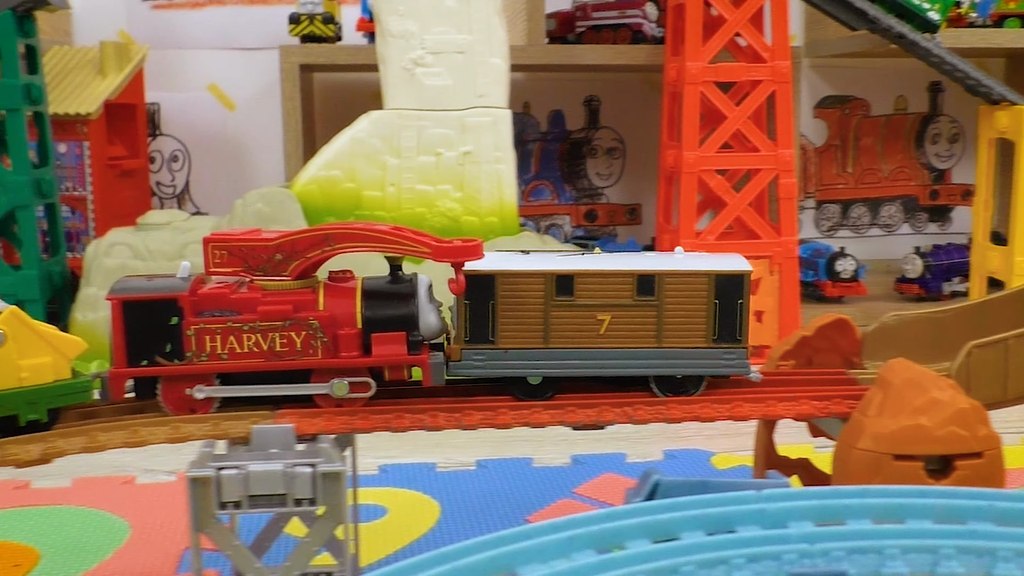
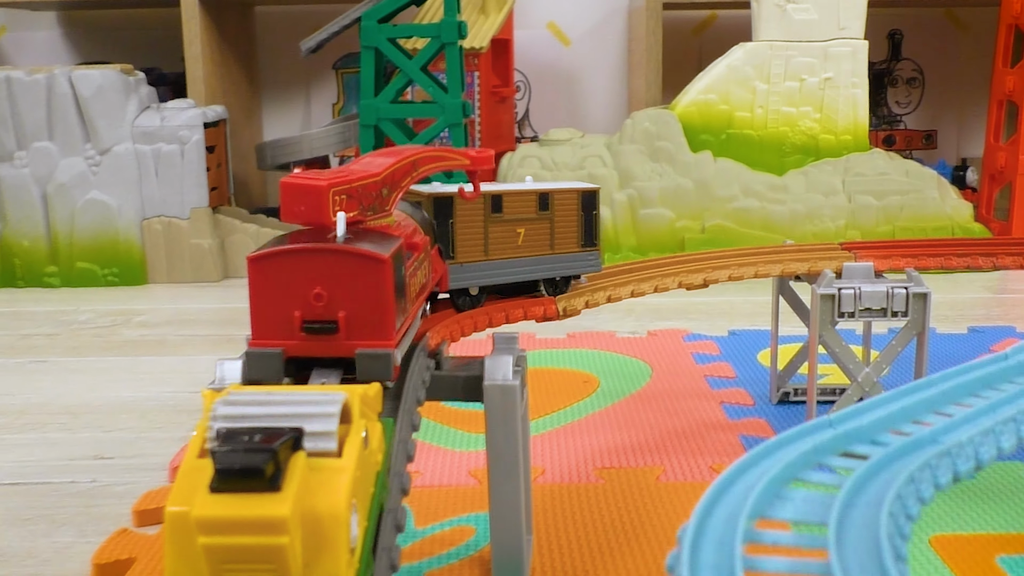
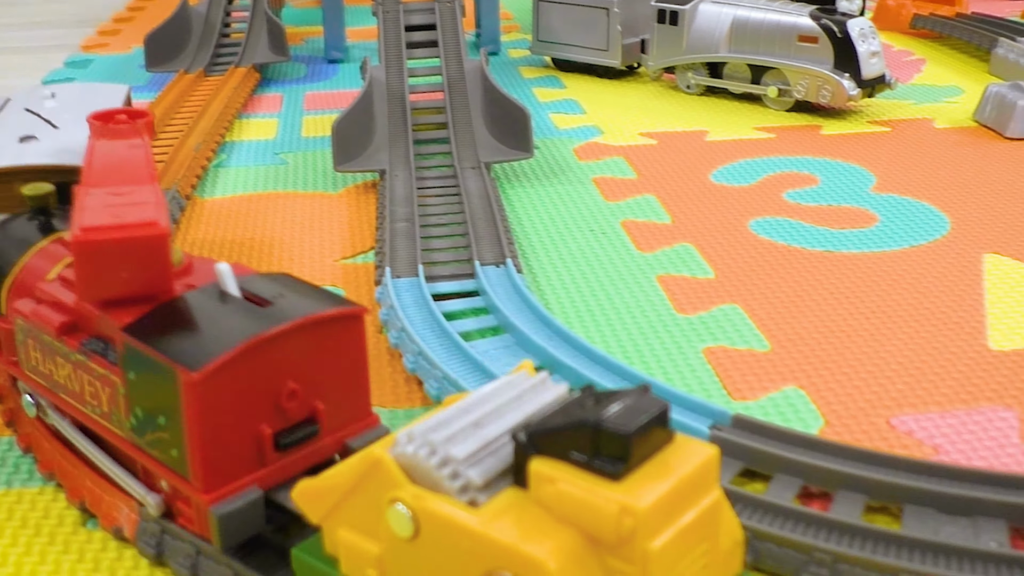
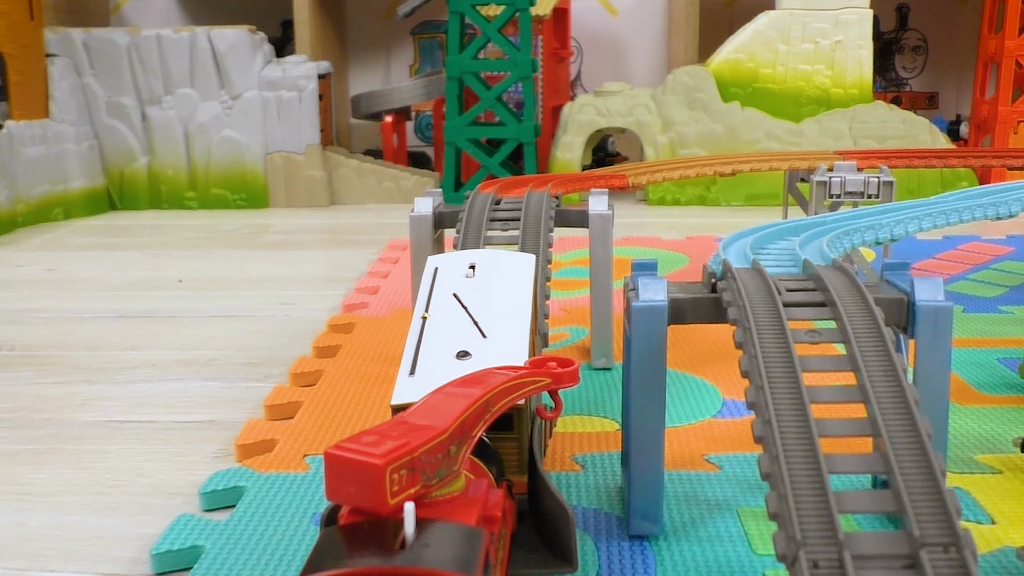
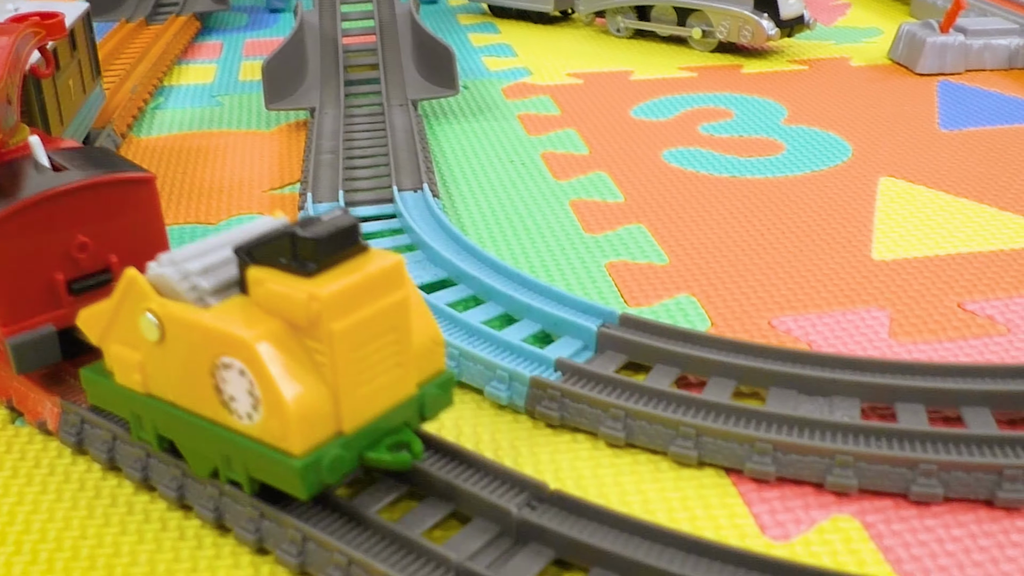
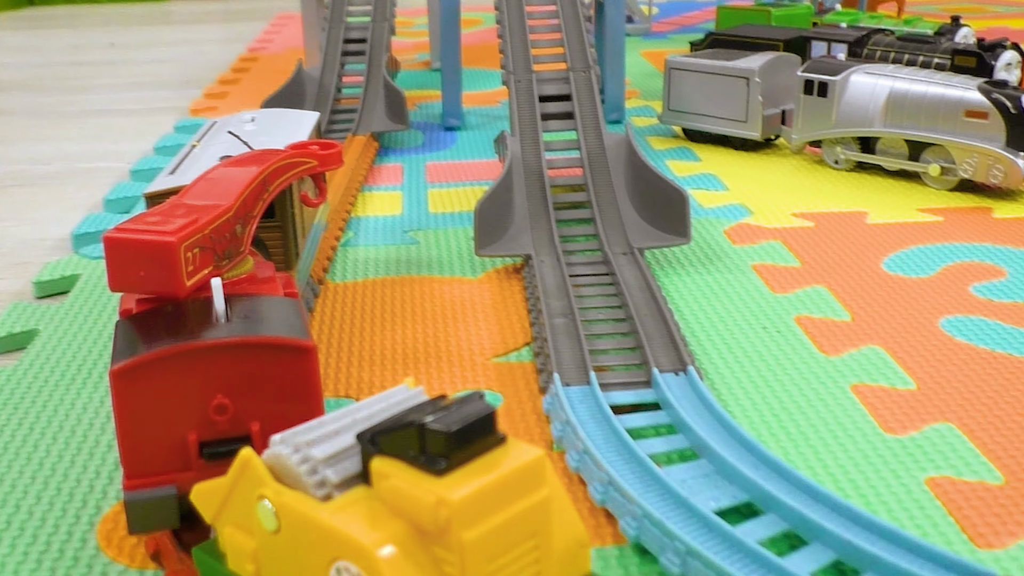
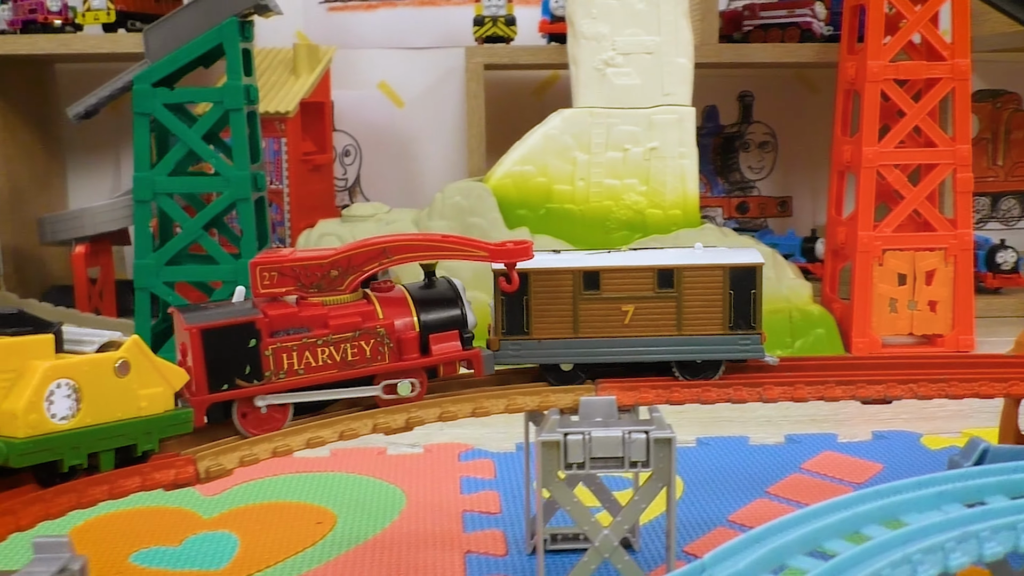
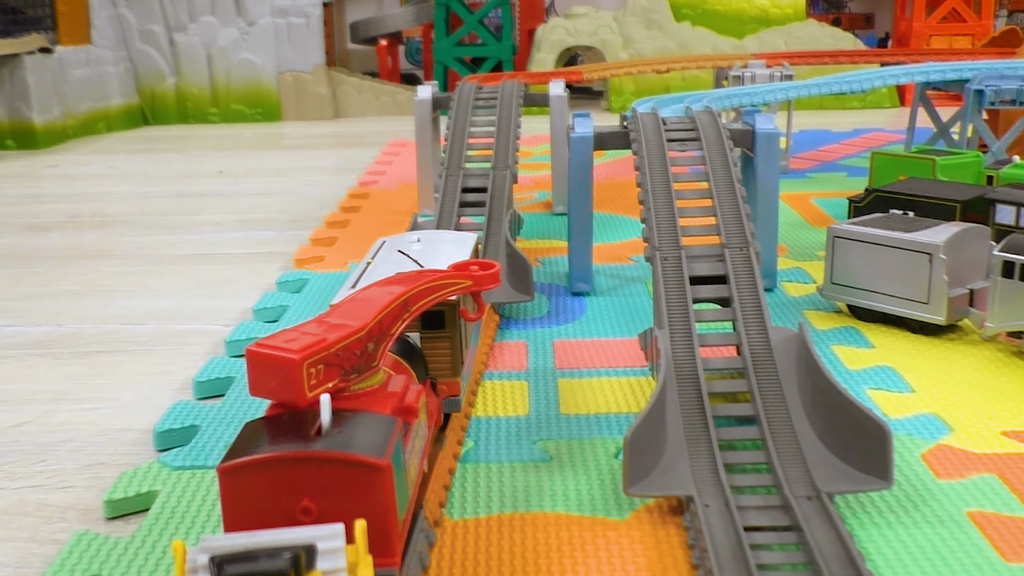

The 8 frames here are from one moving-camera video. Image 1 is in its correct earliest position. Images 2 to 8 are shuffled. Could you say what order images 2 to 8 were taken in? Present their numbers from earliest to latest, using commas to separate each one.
7, 2, 4, 8, 6, 3, 5
